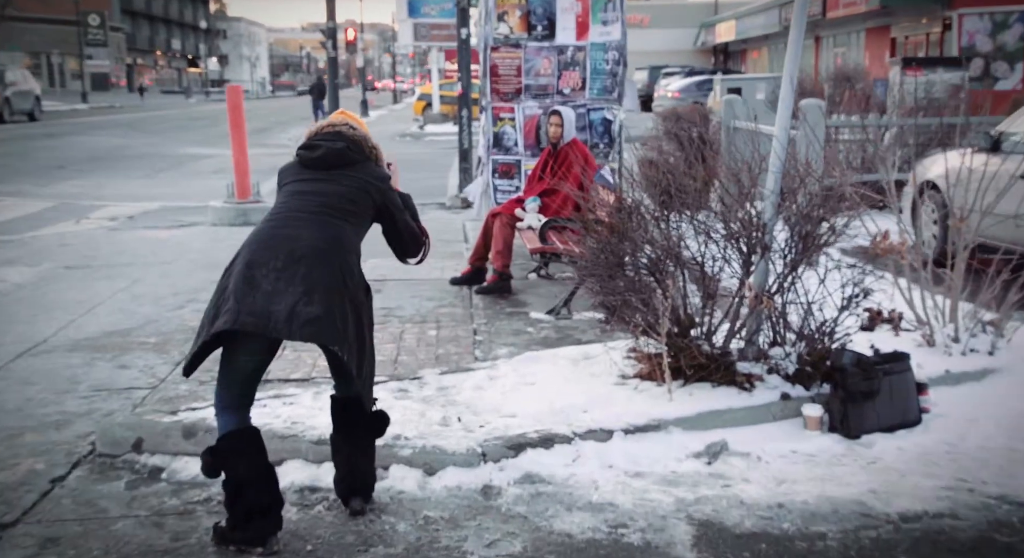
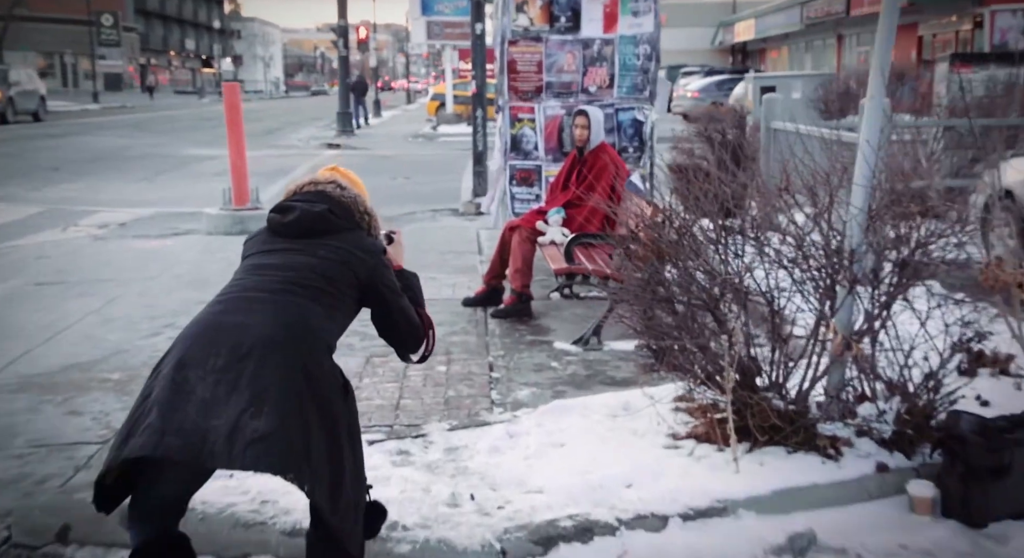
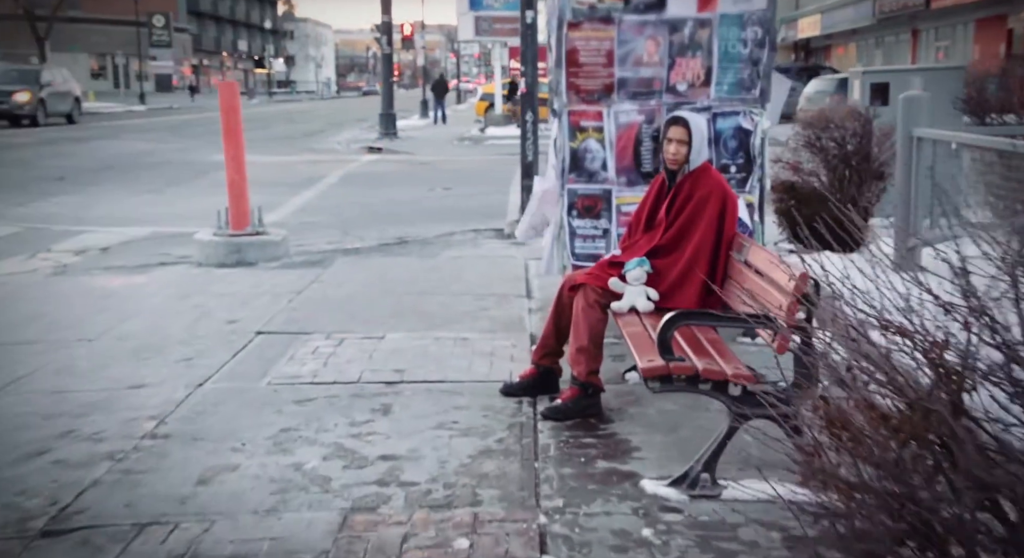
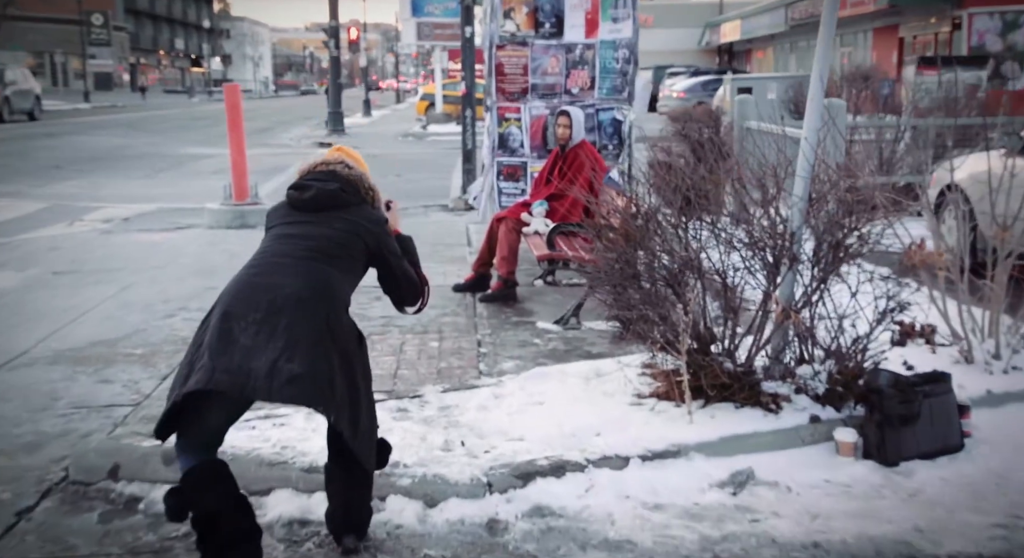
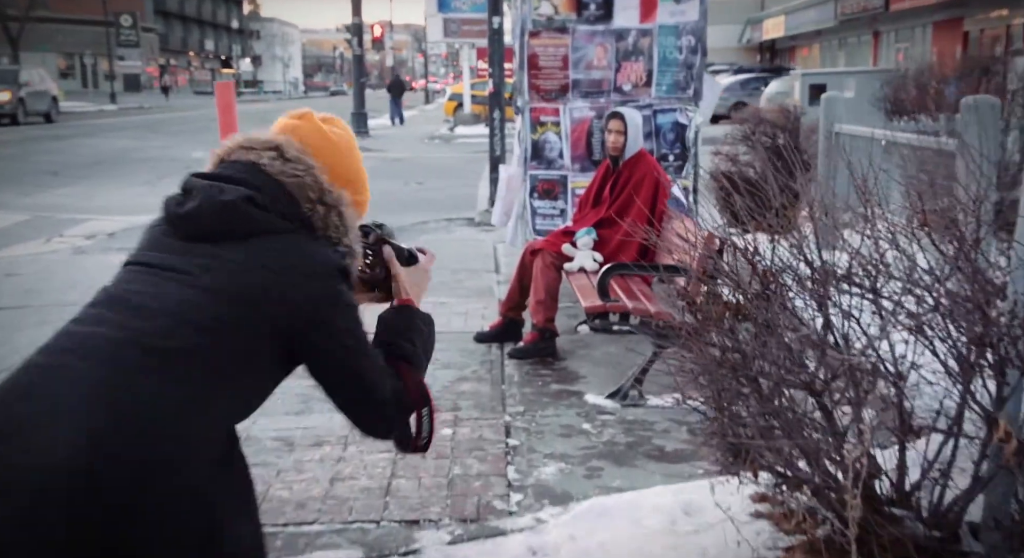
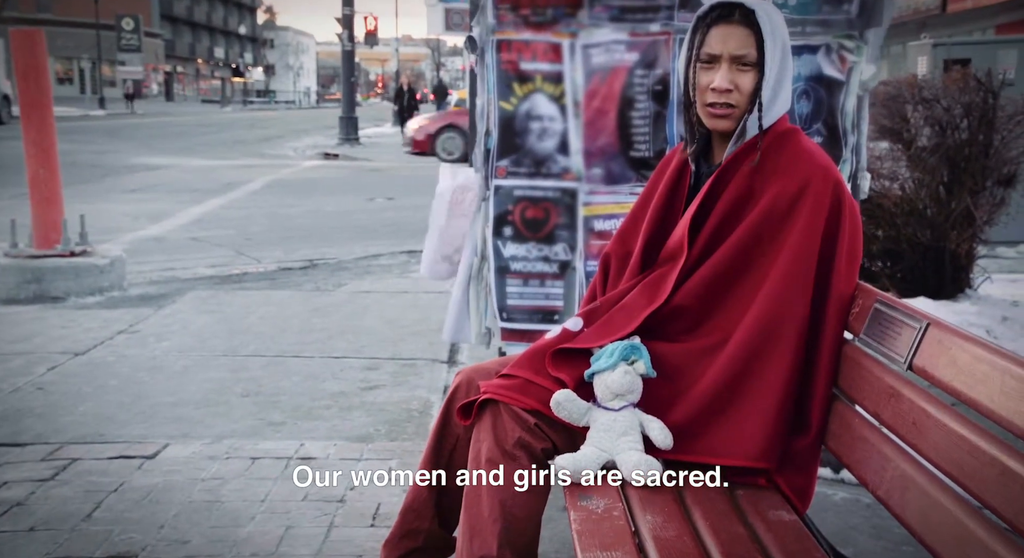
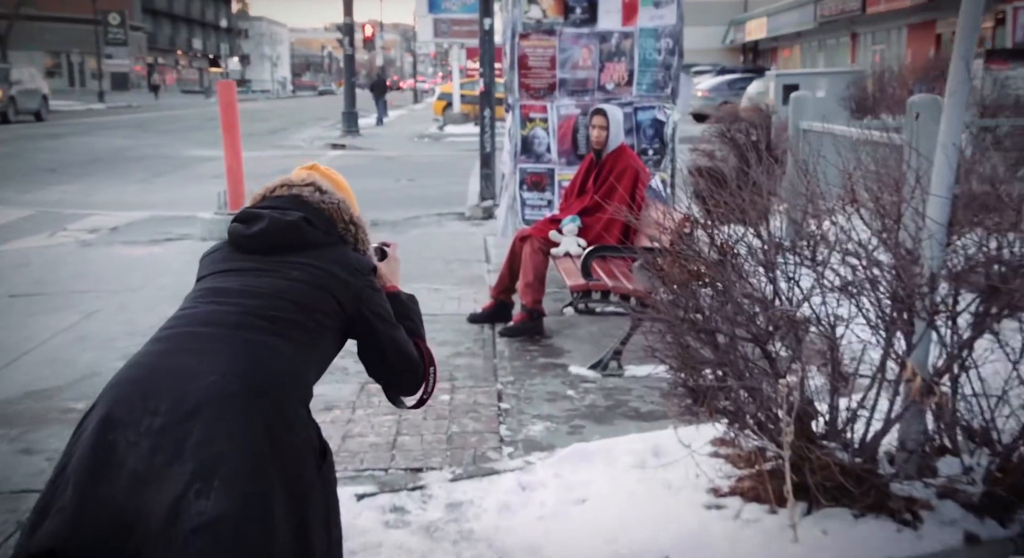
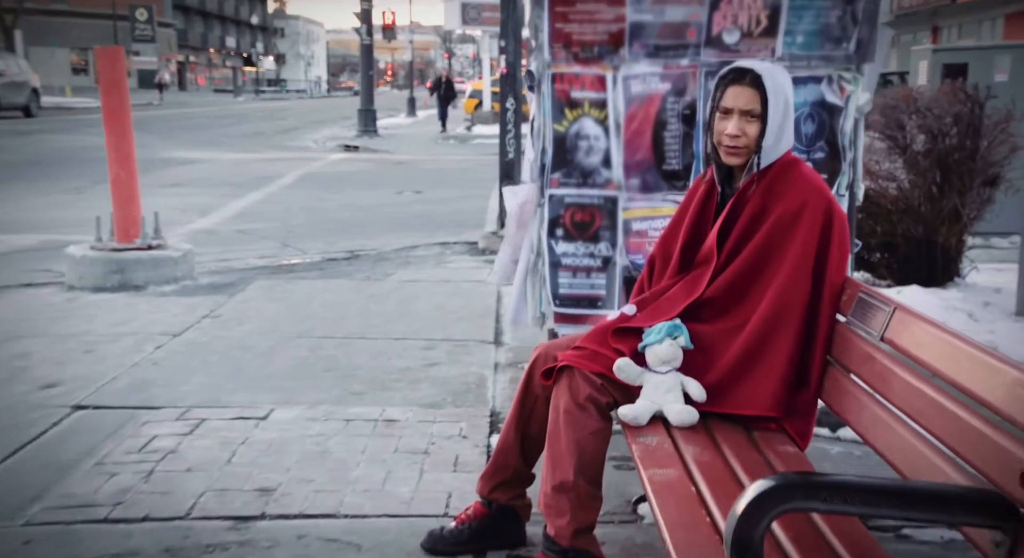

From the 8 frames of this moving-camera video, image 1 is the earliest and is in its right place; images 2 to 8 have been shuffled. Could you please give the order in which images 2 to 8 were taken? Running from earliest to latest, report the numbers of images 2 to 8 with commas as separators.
4, 2, 7, 5, 3, 8, 6
